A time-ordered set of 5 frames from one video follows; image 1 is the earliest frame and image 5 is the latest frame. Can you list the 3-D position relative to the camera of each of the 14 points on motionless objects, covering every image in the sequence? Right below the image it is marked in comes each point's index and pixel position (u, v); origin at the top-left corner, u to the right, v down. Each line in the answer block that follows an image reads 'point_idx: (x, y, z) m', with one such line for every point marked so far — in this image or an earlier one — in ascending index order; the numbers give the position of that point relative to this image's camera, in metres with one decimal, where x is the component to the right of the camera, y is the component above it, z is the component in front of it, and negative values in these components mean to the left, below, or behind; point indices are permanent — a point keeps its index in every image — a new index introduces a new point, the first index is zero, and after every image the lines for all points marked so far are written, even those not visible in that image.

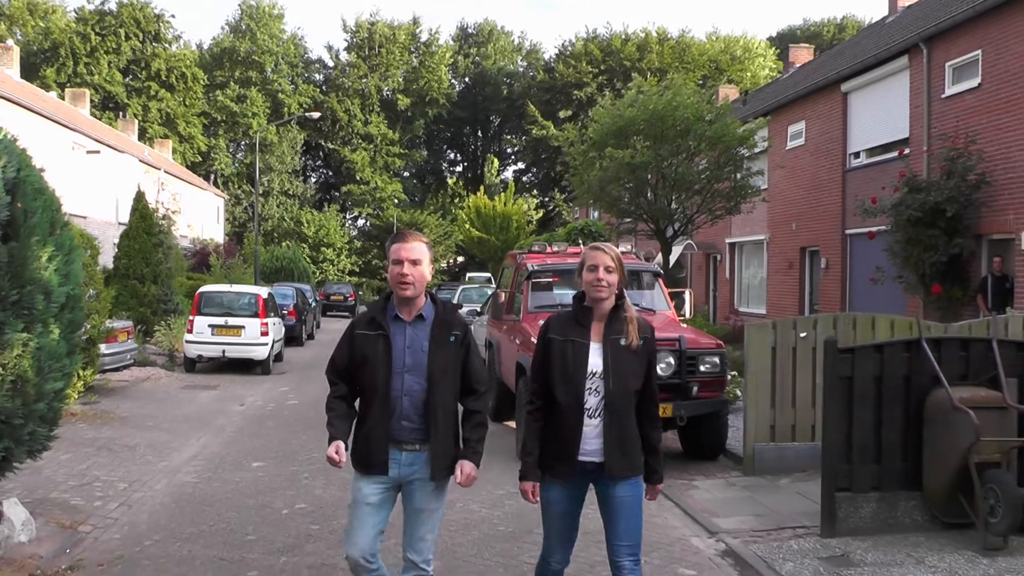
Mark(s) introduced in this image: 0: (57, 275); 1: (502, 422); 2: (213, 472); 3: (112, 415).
0: (-2.8, +0.1, +5.6) m
1: (-0.1, -1.6, +10.9) m
2: (-2.7, -1.7, +8.2) m
3: (-4.7, -1.5, +10.9) m
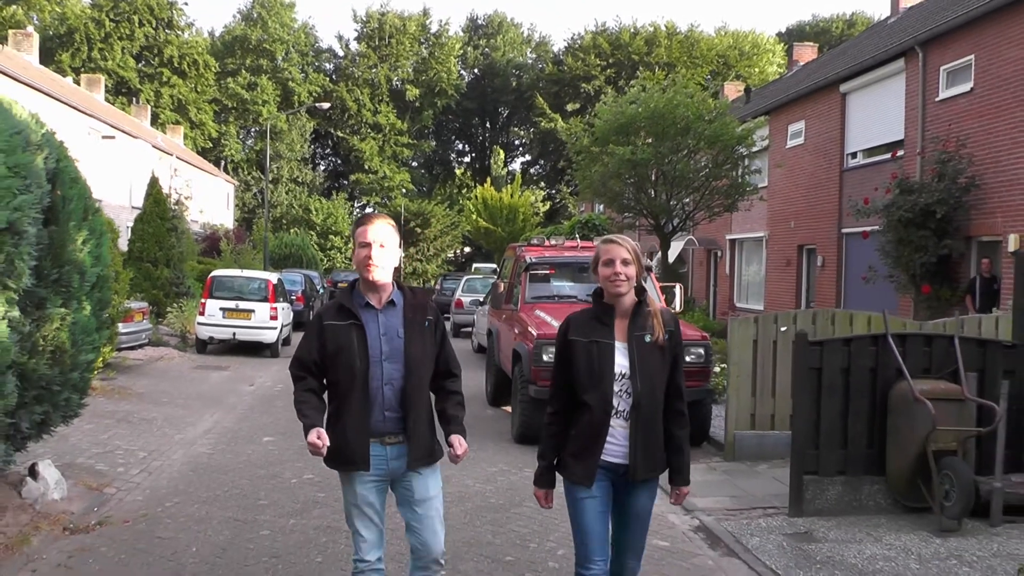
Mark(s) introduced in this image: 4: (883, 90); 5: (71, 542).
0: (-2.8, +0.2, +6.1) m
1: (-0.1, -1.5, +11.4) m
2: (-2.7, -1.5, +8.8) m
3: (-4.8, -1.3, +11.5) m
4: (+7.2, +3.8, +17.7) m
5: (-2.7, -1.6, +5.7) m
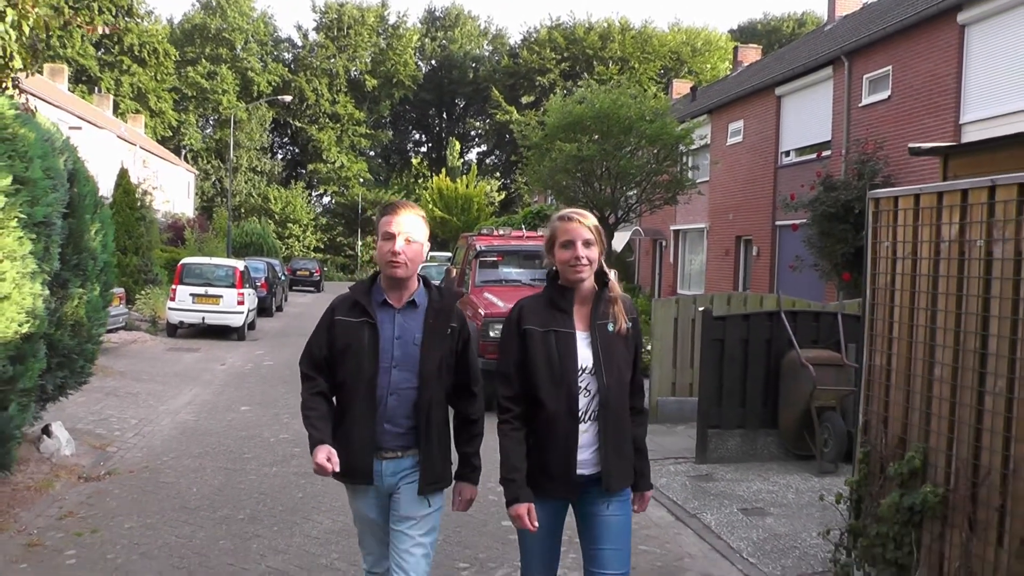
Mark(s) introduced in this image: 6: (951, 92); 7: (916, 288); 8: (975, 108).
0: (-3.2, +0.3, +7.1) m
1: (-0.8, -1.3, +12.6) m
2: (-3.2, -1.3, +9.8) m
3: (-5.4, -1.1, +12.4) m
4: (+6.2, +4.0, +19.1) m
5: (-3.1, -1.4, +6.7) m
6: (+6.9, +3.1, +14.6) m
7: (+2.0, 0.0, +4.6) m
8: (+7.0, +2.7, +14.0) m
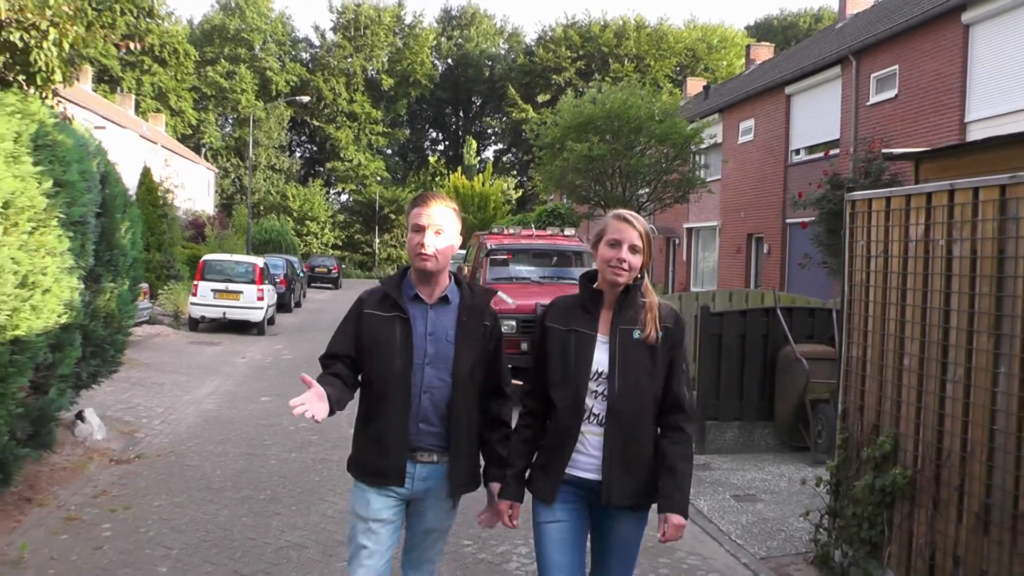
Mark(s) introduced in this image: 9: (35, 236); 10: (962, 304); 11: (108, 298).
0: (-3.1, +0.4, +7.6) m
1: (-0.6, -1.2, +13.0) m
2: (-3.1, -1.3, +10.2) m
3: (-5.3, -1.0, +12.9) m
4: (+6.5, +4.1, +19.3) m
5: (-3.0, -1.4, +7.1) m
6: (+7.1, +3.1, +14.8) m
7: (+2.0, 0.0, +4.9) m
8: (+7.2, +2.8, +14.2) m
9: (-2.9, +0.3, +5.6) m
10: (+2.1, -0.1, +4.2) m
11: (-3.1, -0.1, +7.1) m
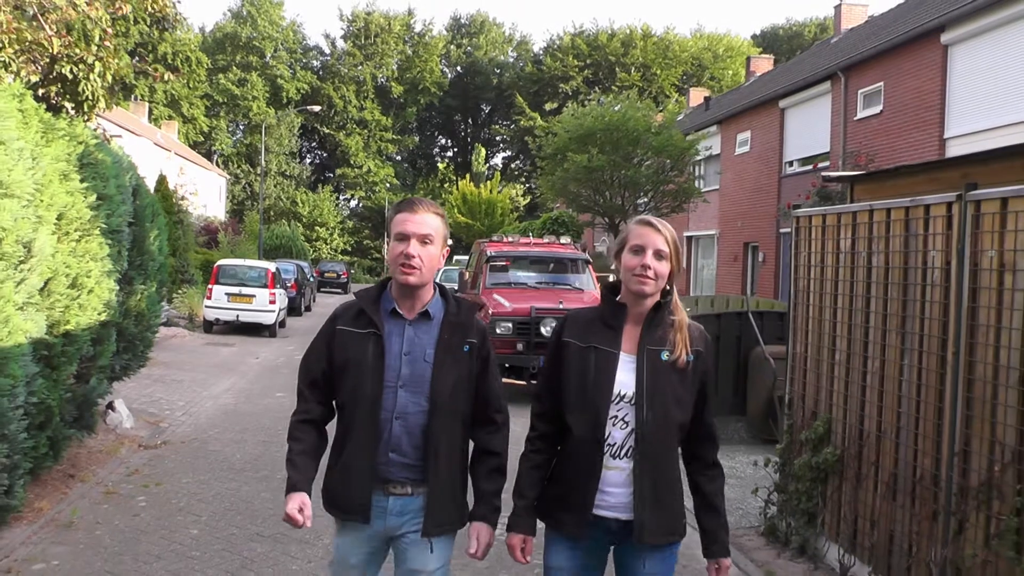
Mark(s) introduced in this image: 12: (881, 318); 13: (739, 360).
0: (-3.2, +0.4, +8.3) m
1: (-0.7, -1.3, +13.7) m
2: (-3.2, -1.3, +11.0) m
3: (-5.3, -1.1, +13.7) m
4: (+6.6, +3.9, +20.1) m
5: (-3.1, -1.4, +7.9) m
6: (+7.1, +3.0, +15.5) m
7: (+1.9, 0.0, +5.7) m
8: (+7.2, +2.7, +14.9) m
9: (-3.0, +0.3, +6.3) m
10: (+2.0, -0.1, +5.0) m
11: (-3.2, -0.1, +7.9) m
12: (+2.0, -0.2, +4.9) m
13: (+2.2, -0.7, +9.0) m
